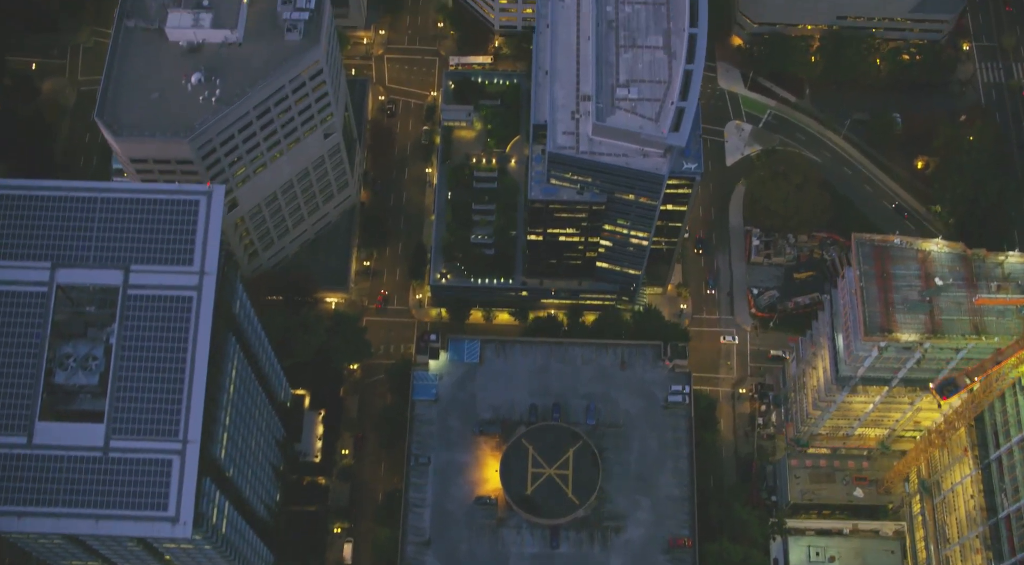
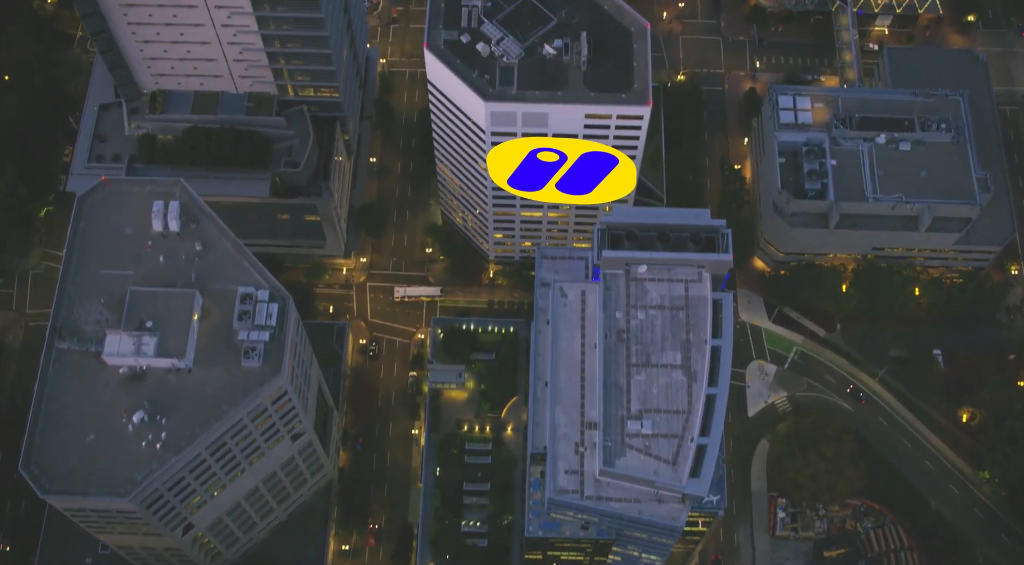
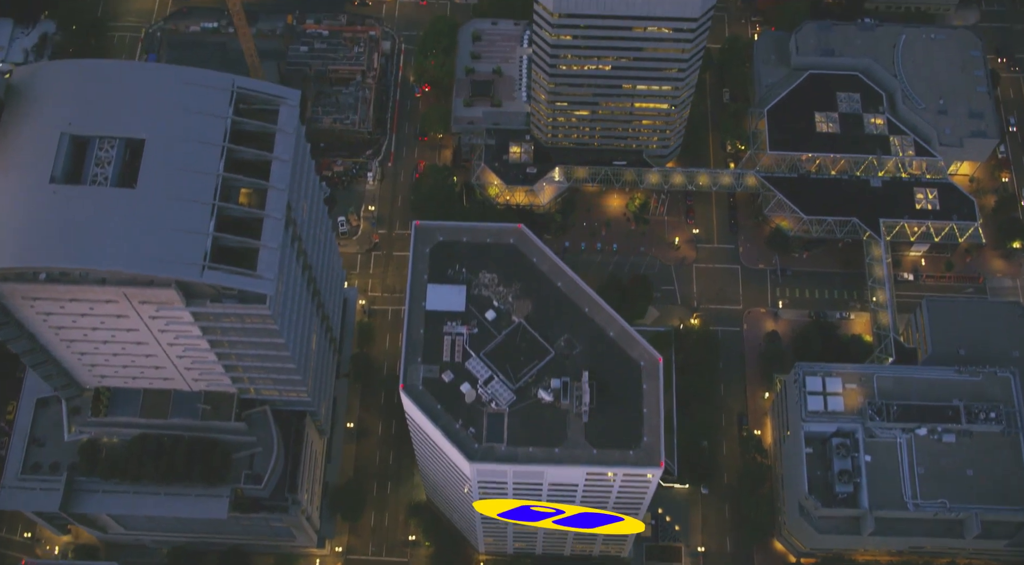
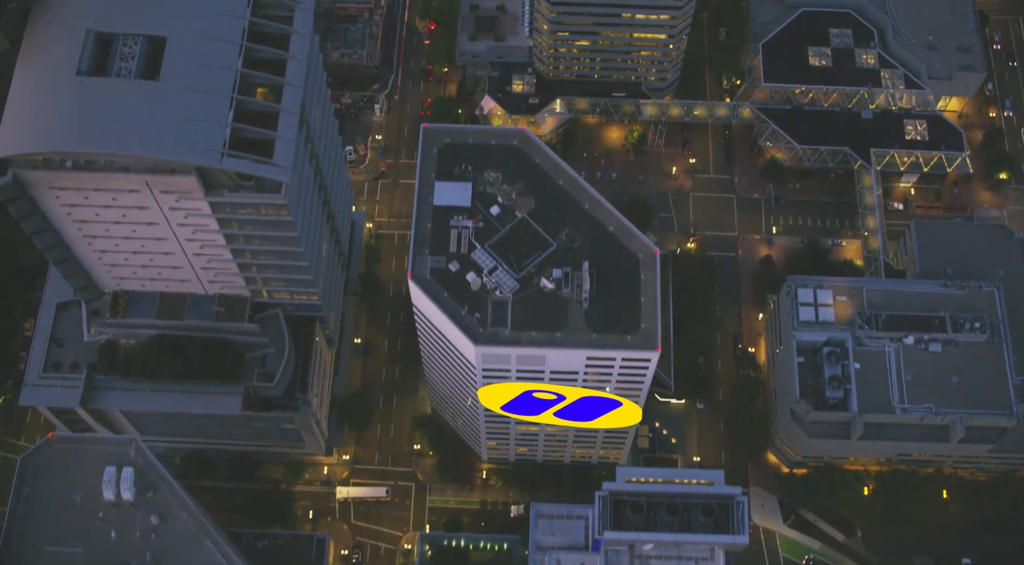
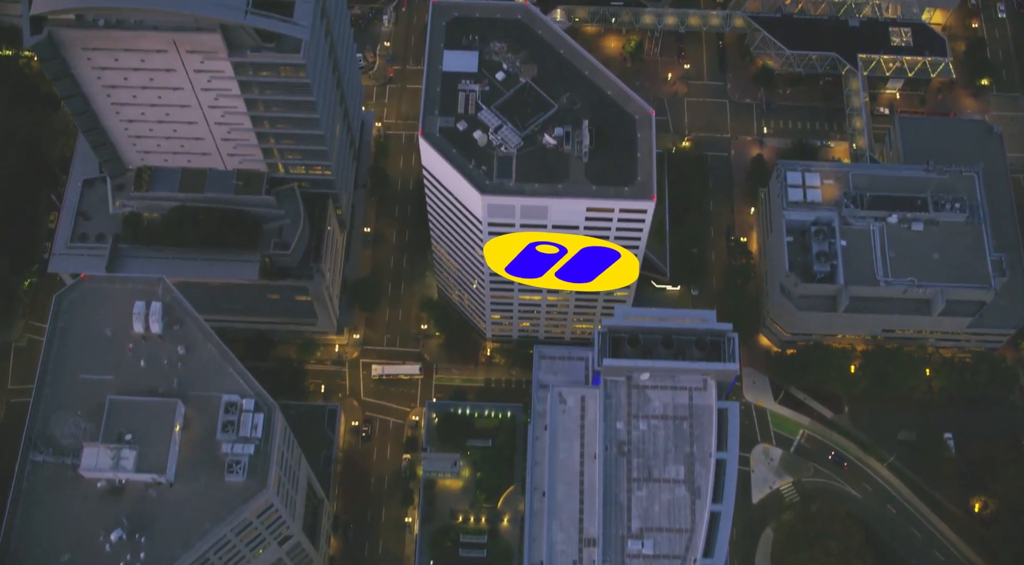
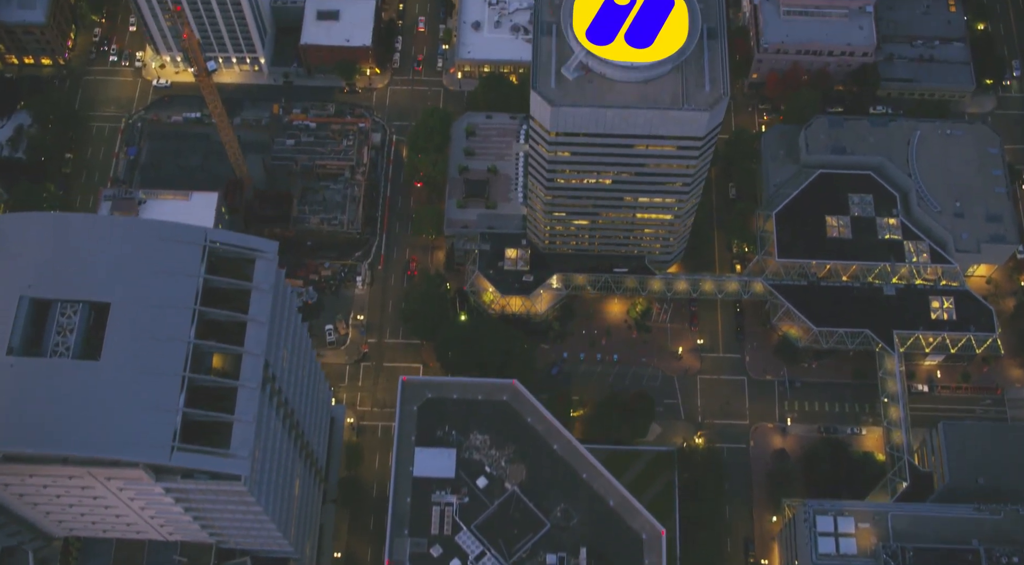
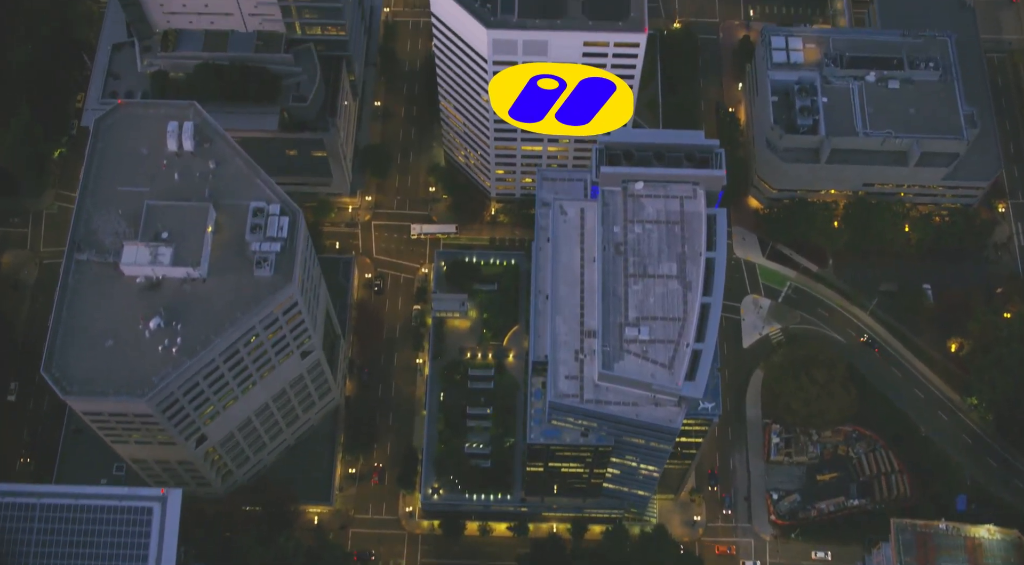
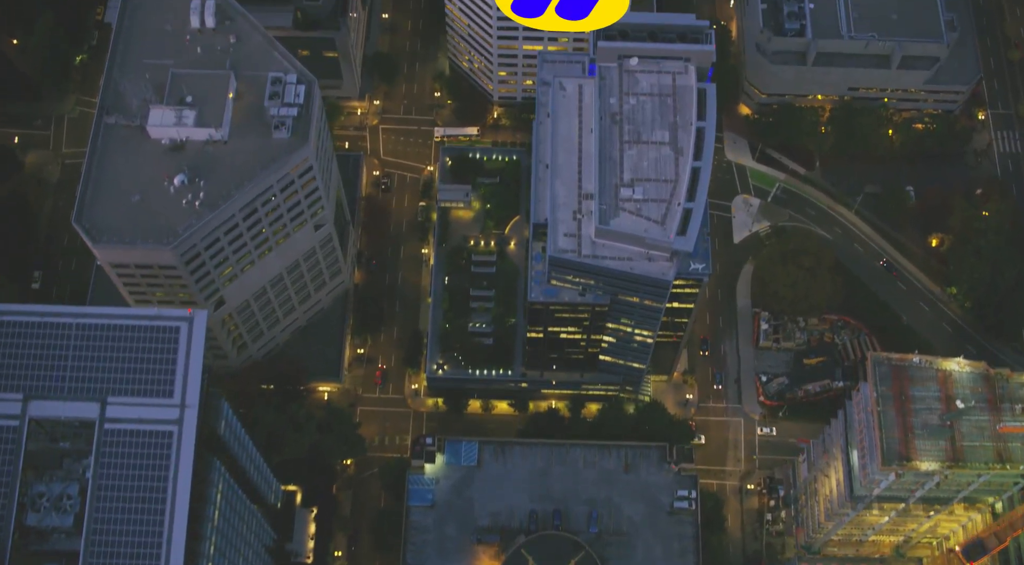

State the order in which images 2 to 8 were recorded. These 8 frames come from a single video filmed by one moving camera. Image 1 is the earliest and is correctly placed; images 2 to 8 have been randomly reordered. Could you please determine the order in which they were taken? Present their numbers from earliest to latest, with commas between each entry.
8, 7, 2, 5, 4, 3, 6
